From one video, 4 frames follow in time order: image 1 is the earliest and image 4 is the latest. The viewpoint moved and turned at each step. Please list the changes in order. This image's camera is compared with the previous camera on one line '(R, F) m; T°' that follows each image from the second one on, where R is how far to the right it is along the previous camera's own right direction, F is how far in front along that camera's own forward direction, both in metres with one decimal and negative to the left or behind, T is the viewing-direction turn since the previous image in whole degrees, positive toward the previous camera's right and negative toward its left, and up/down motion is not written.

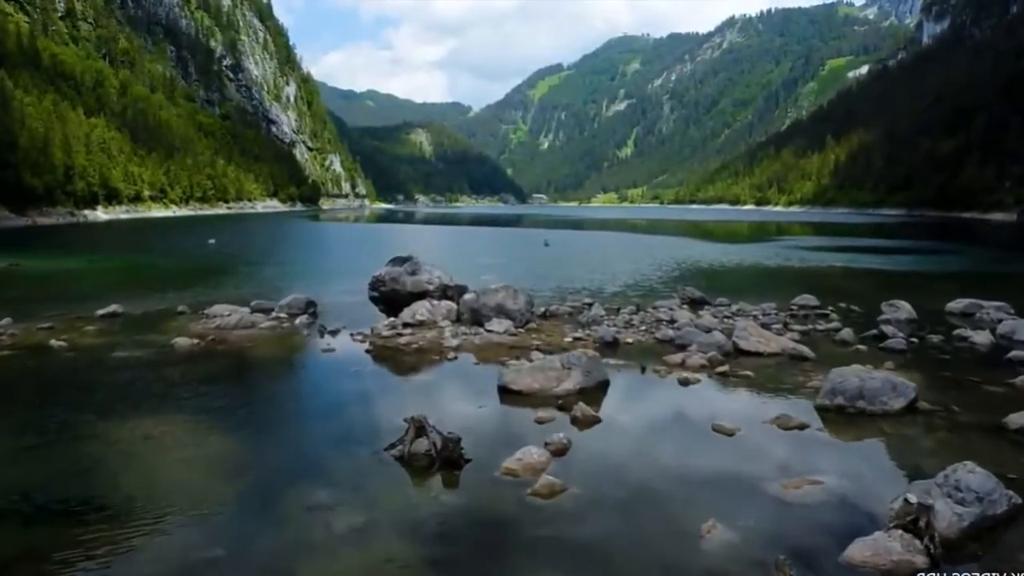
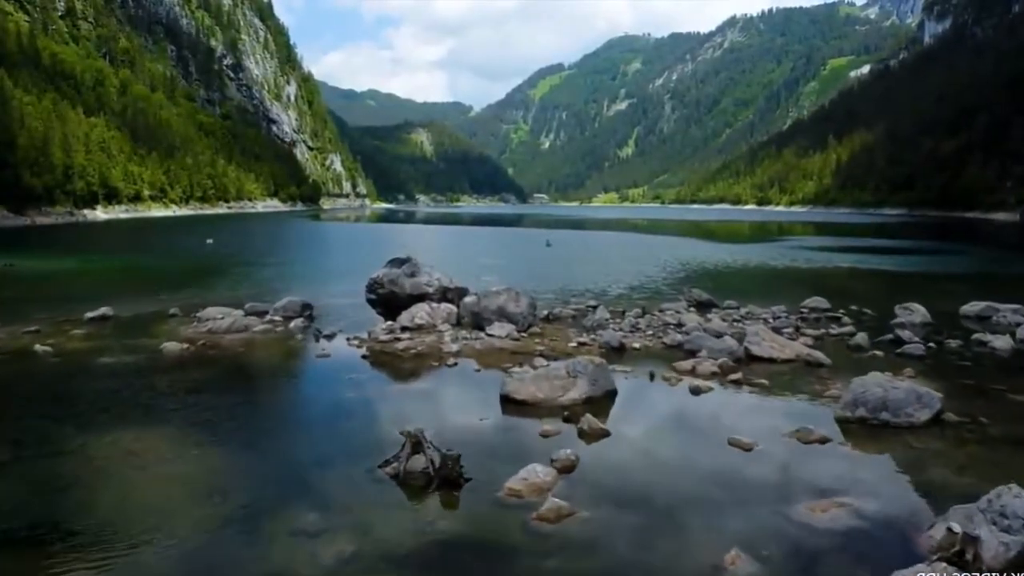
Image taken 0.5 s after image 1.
(0.0, +1.2) m; 0°
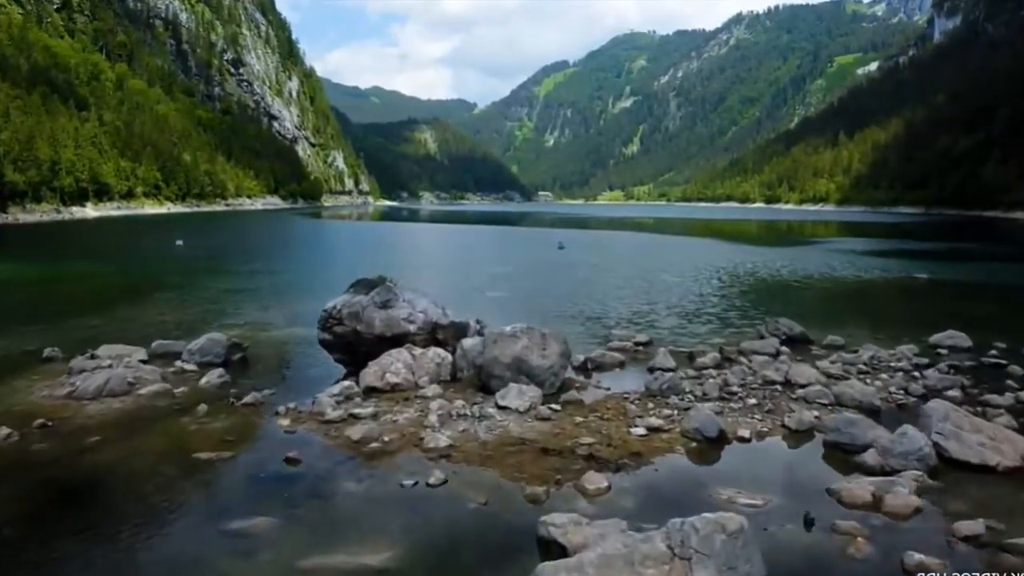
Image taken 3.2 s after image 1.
(-0.5, +11.8) m; 0°
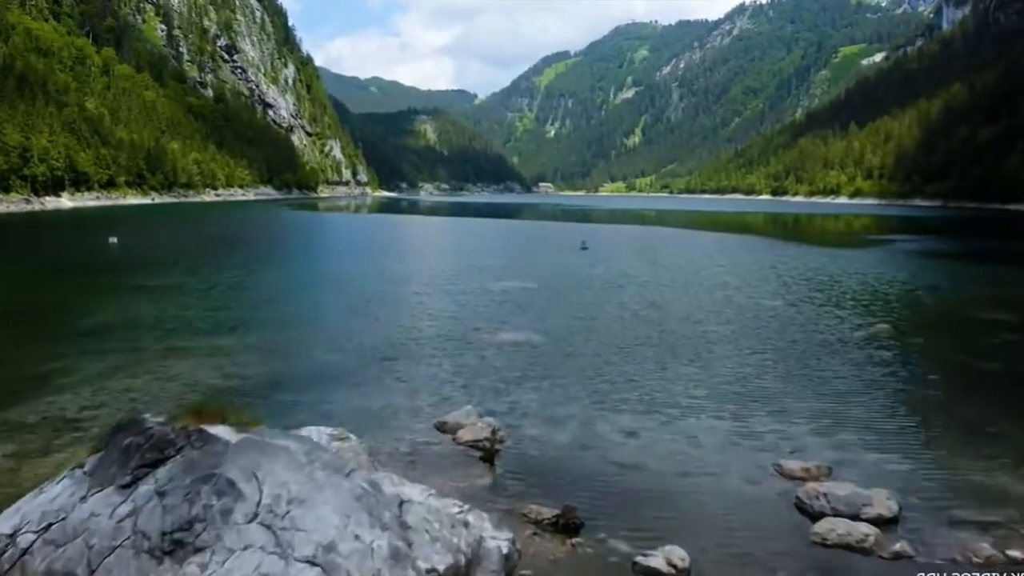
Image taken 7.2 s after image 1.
(-0.9, +17.3) m; 0°
